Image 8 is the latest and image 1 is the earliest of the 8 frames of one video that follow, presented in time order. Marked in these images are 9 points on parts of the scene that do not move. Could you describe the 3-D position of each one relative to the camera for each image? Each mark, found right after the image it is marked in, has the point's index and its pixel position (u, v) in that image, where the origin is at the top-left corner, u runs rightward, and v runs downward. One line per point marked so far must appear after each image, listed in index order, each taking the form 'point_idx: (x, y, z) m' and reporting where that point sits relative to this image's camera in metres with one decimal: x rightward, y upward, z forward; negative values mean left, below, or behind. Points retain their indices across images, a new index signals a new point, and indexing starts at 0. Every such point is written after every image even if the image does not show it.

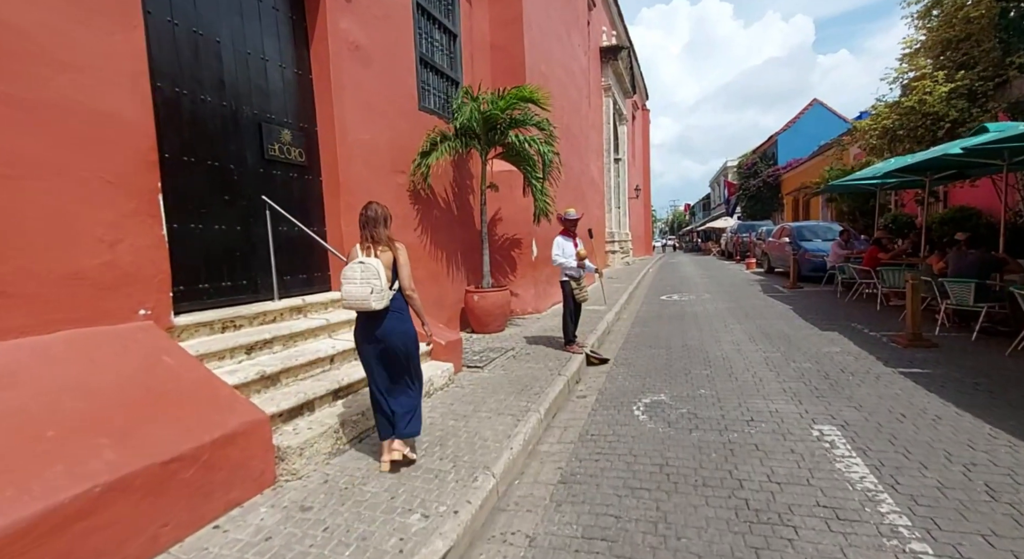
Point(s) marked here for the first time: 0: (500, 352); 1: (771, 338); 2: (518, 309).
0: (-0.1, -0.9, +6.0) m
1: (+3.8, -0.9, +7.5) m
2: (+0.1, -0.5, +8.7) m
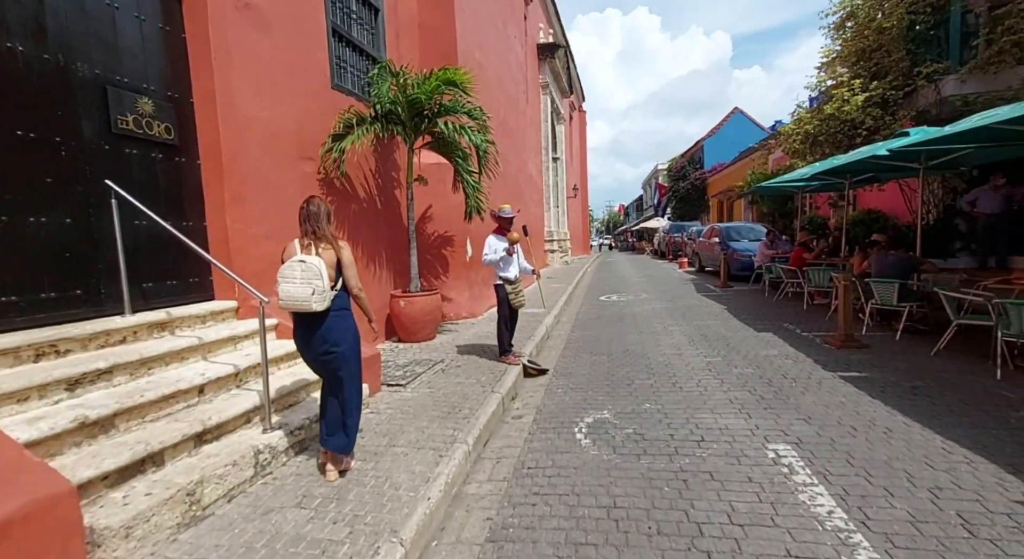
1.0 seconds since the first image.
0: (-0.9, -0.9, +5.3) m
1: (+2.9, -0.9, +7.3) m
2: (-1.0, -0.5, +8.0) m
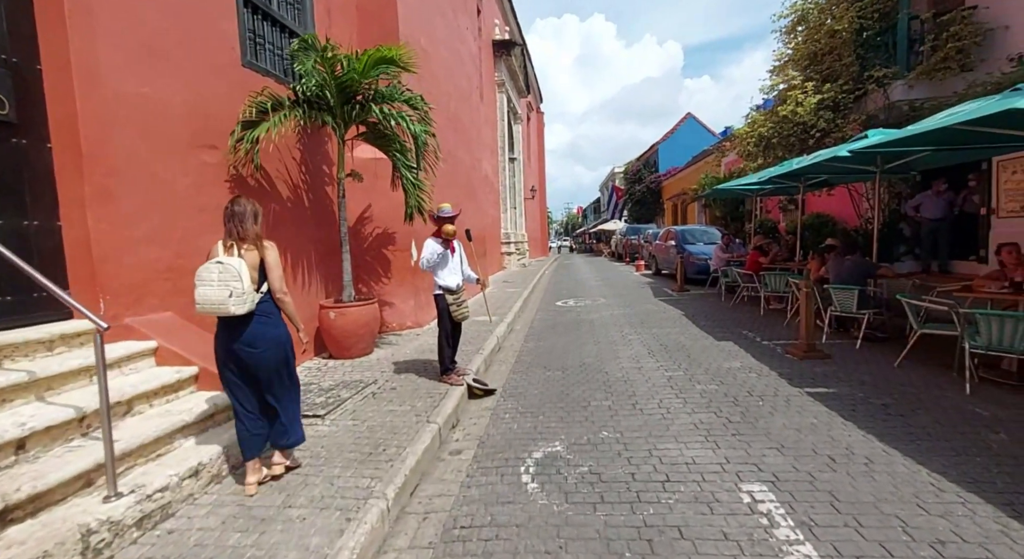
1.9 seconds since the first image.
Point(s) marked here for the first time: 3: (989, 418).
0: (-1.4, -1.0, +4.6) m
1: (+2.2, -1.0, +6.9) m
2: (-1.8, -0.6, +7.3) m
3: (+4.1, -1.2, +4.4) m
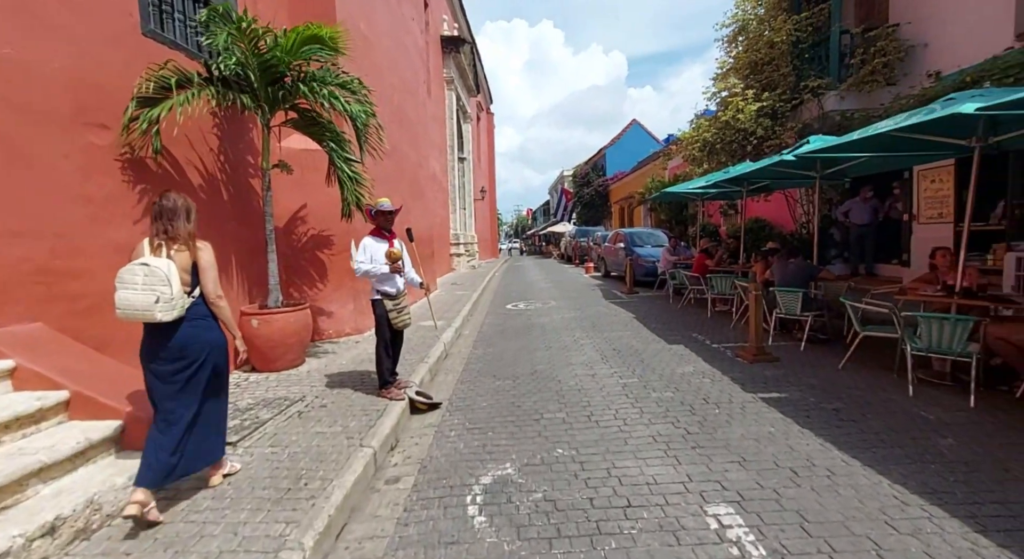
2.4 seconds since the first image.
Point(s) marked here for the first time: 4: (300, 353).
0: (-1.9, -1.0, +4.1) m
1: (+1.5, -1.0, +6.7) m
2: (-2.5, -0.7, +6.7) m
3: (+3.7, -1.2, +4.4) m
4: (-2.3, -0.8, +5.4) m
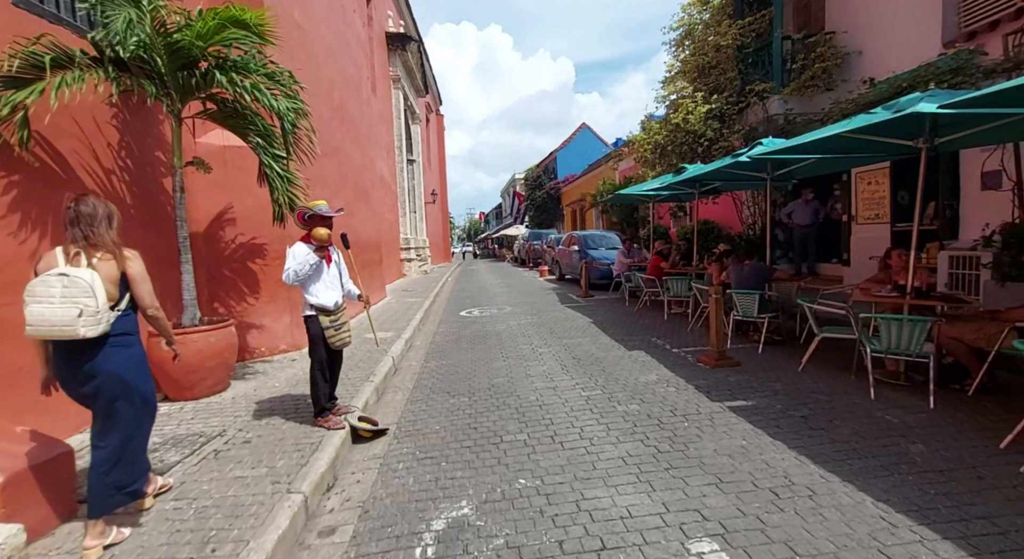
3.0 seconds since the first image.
0: (-2.2, -1.1, +3.5) m
1: (+0.9, -1.1, +6.4) m
2: (-3.0, -0.8, +6.0) m
3: (+3.3, -1.2, +4.3) m
4: (-2.7, -0.9, +4.7) m
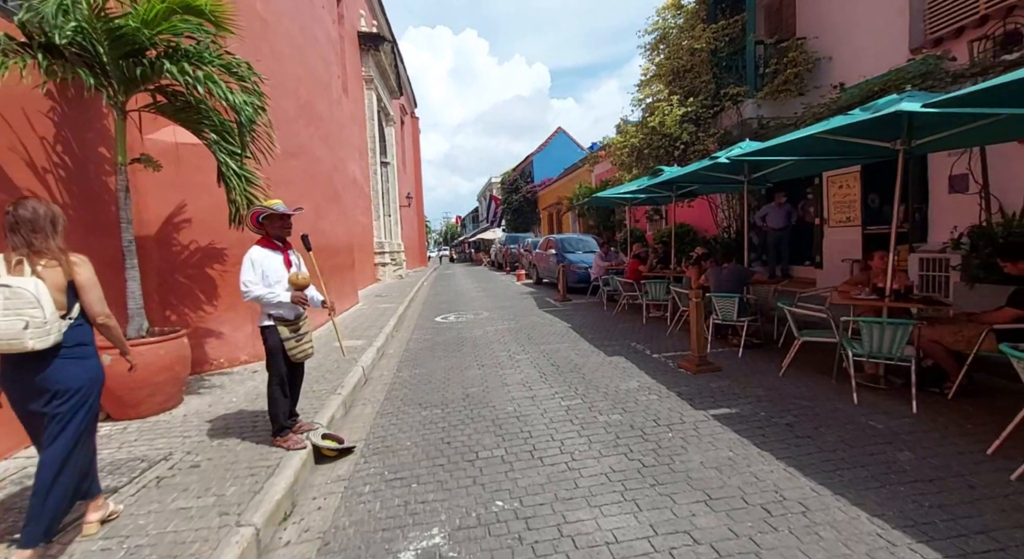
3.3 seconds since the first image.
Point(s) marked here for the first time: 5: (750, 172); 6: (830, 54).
0: (-2.3, -1.2, +3.1) m
1: (+0.6, -1.1, +6.2) m
2: (-3.3, -0.9, +5.6) m
3: (+3.1, -1.3, +4.2) m
4: (-2.9, -1.0, +4.3) m
5: (+4.1, +1.8, +8.6) m
6: (+7.2, +5.1, +11.3) m
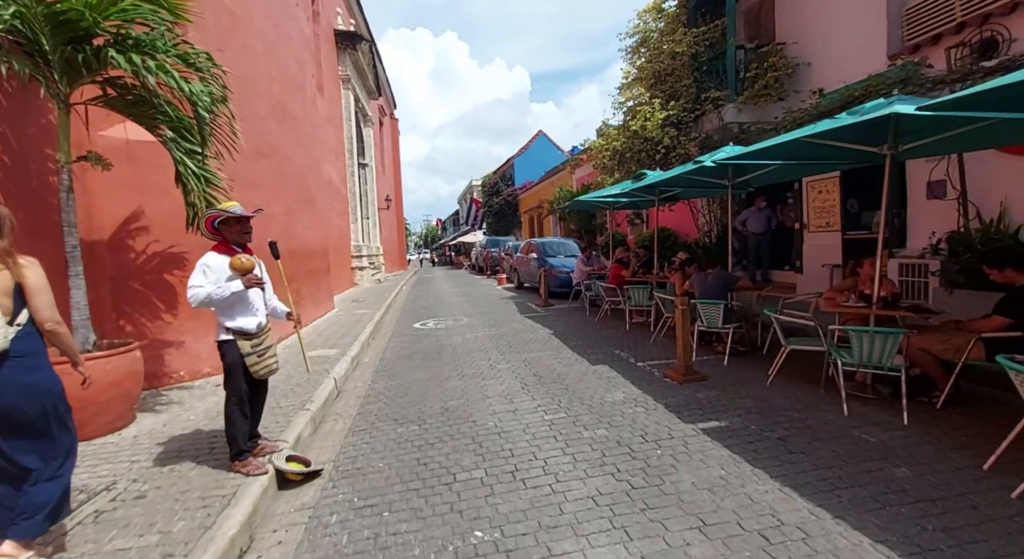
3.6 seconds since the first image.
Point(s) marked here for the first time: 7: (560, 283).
0: (-2.5, -1.3, +2.8) m
1: (+0.4, -1.2, +5.9) m
2: (-3.5, -1.0, +5.3) m
3: (+3.0, -1.3, +4.1) m
4: (-3.1, -1.0, +4.0) m
5: (+3.7, +1.7, +8.5) m
6: (+6.7, +5.0, +11.4) m
7: (+1.4, -0.1, +14.2) m
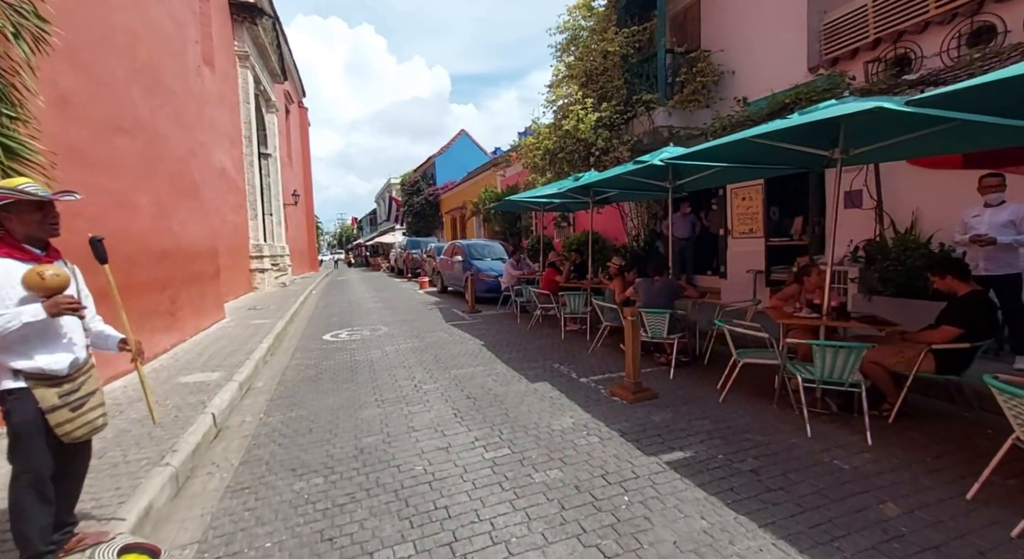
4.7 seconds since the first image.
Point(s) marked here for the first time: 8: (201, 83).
0: (-2.6, -1.3, +1.5) m
1: (-0.3, -1.3, +5.1) m
2: (-4.1, -1.0, +3.8) m
3: (+2.5, -1.4, +3.7) m
4: (-3.4, -1.1, +2.6) m
5: (+2.6, +1.6, +8.2) m
6: (+5.1, +4.9, +11.5) m
7: (-0.7, -0.2, +13.4) m
8: (-6.3, +4.1, +10.4) m
